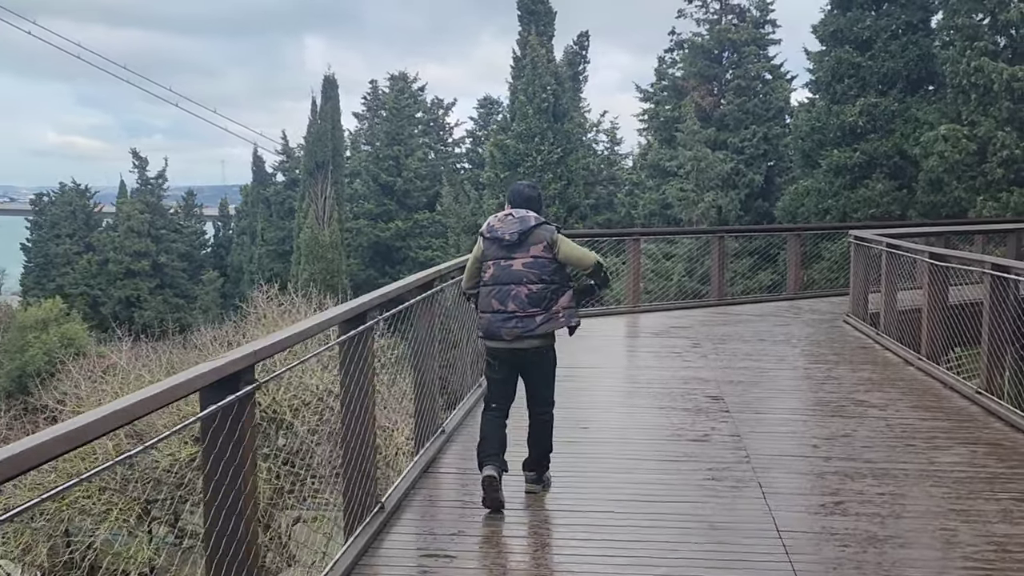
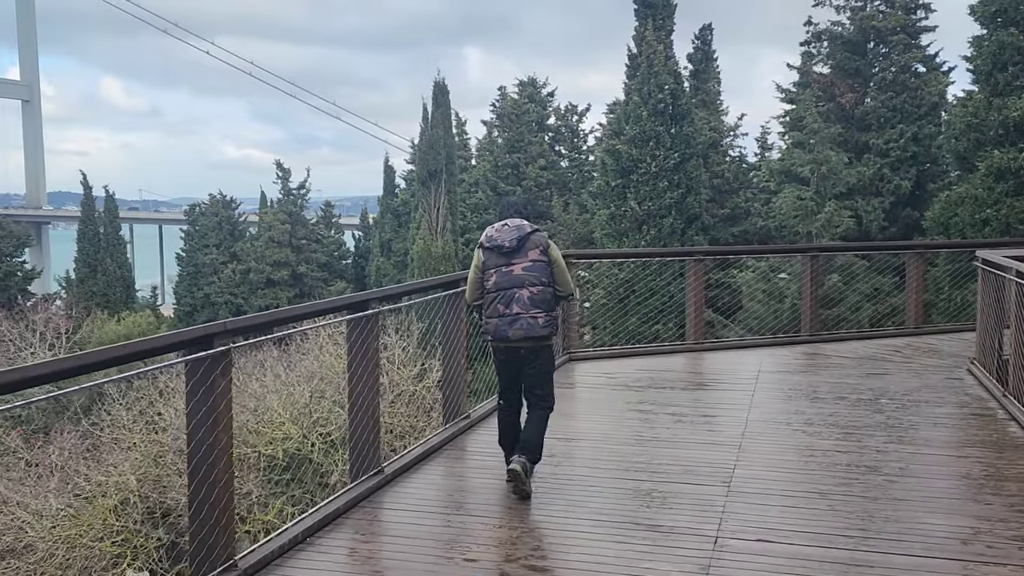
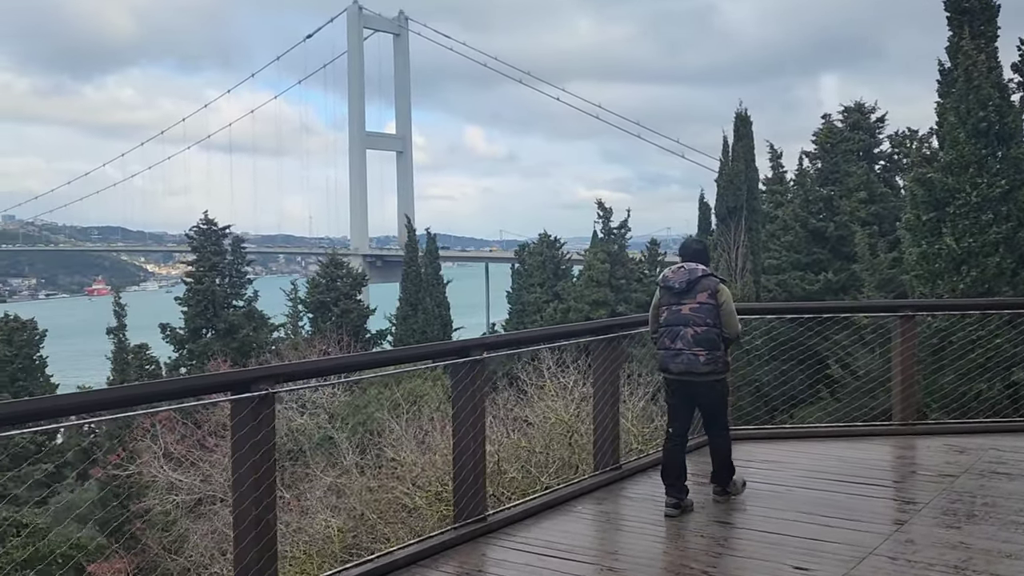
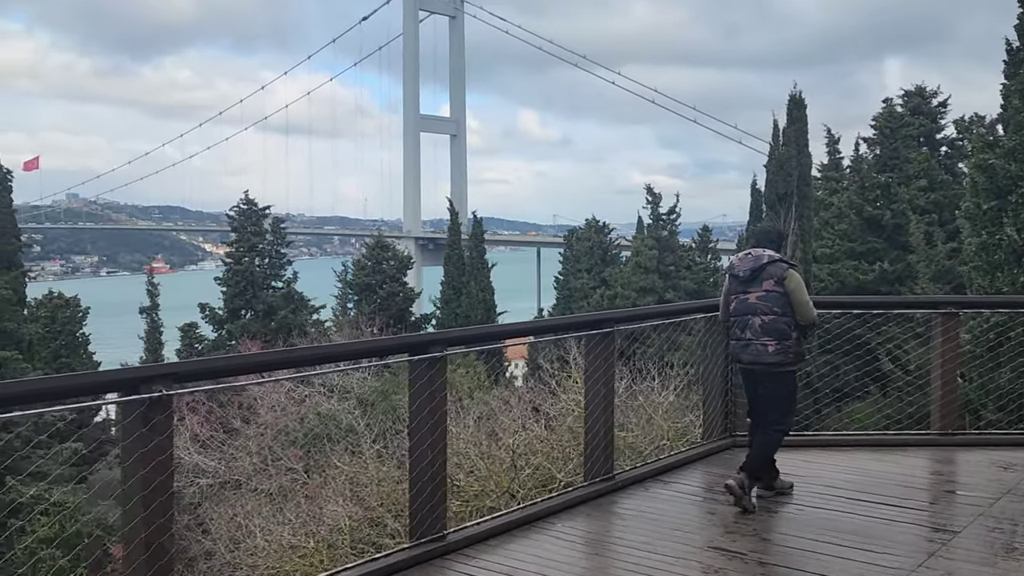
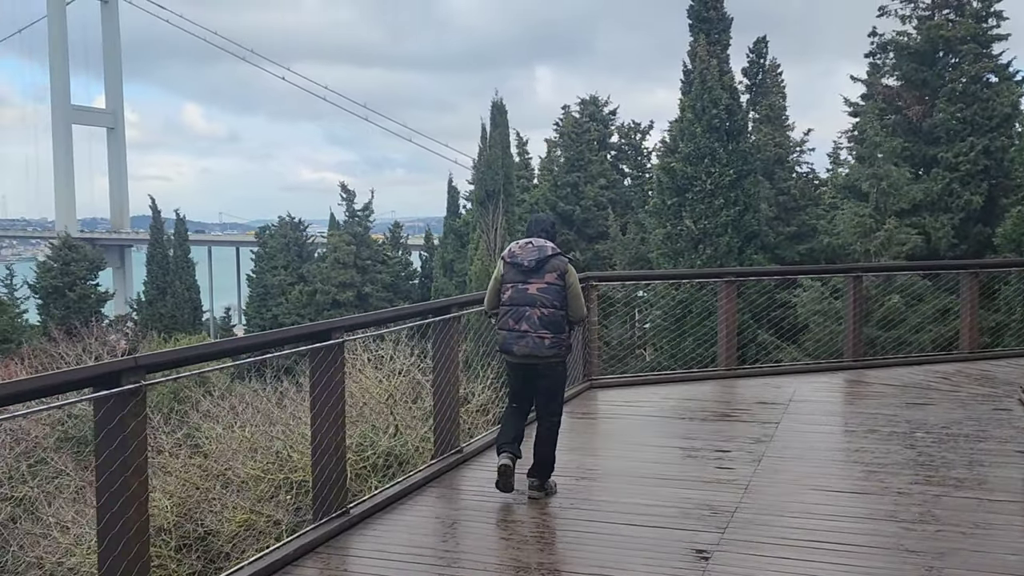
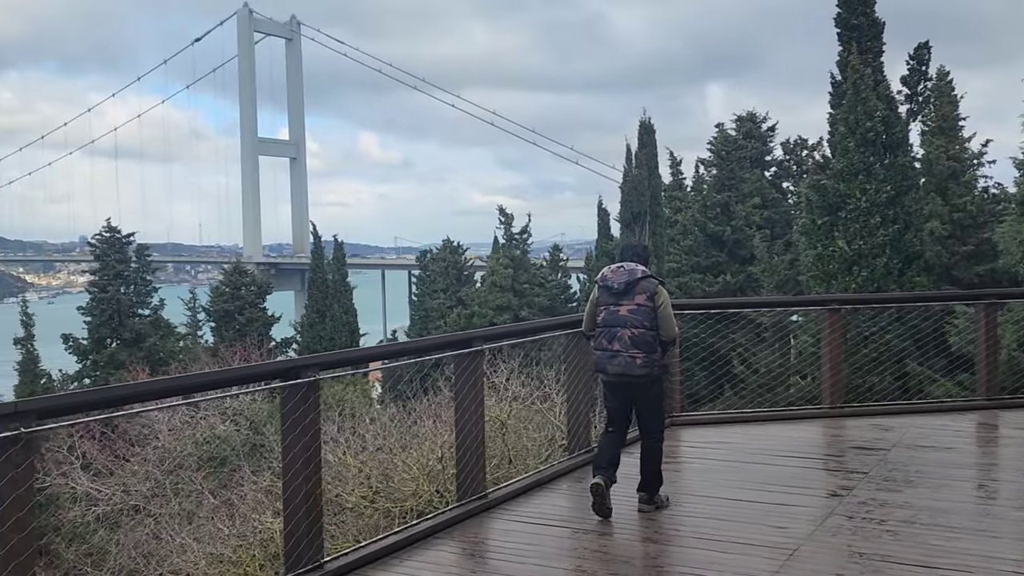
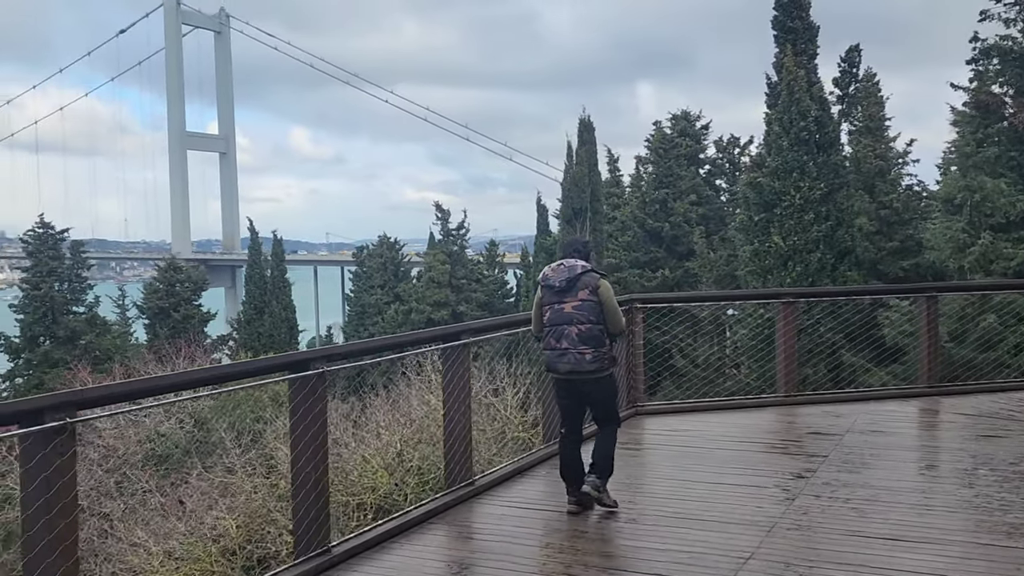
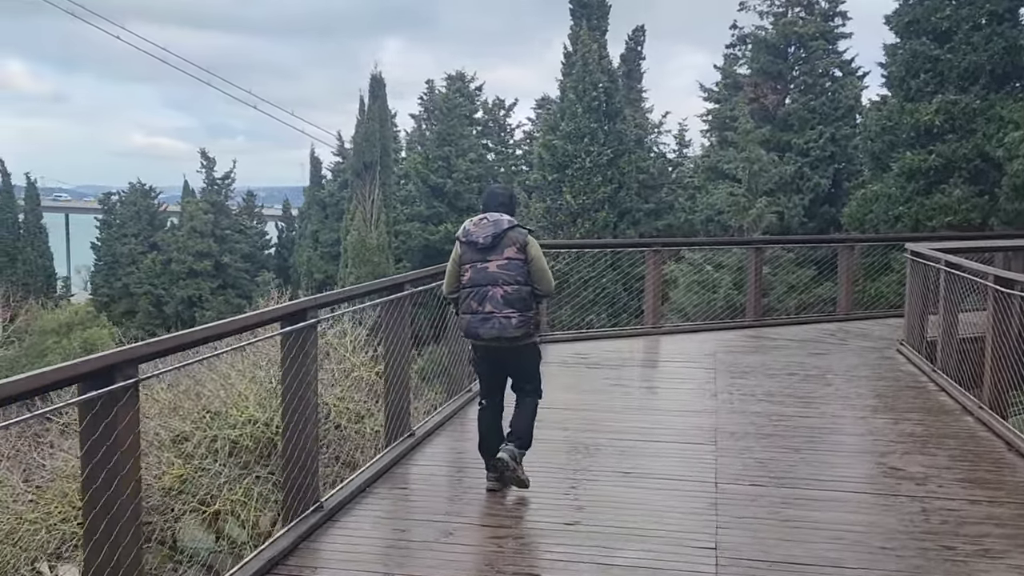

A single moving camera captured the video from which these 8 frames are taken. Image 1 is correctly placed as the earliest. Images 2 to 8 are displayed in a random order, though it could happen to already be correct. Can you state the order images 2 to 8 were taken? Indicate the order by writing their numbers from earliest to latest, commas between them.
8, 2, 5, 7, 6, 3, 4
